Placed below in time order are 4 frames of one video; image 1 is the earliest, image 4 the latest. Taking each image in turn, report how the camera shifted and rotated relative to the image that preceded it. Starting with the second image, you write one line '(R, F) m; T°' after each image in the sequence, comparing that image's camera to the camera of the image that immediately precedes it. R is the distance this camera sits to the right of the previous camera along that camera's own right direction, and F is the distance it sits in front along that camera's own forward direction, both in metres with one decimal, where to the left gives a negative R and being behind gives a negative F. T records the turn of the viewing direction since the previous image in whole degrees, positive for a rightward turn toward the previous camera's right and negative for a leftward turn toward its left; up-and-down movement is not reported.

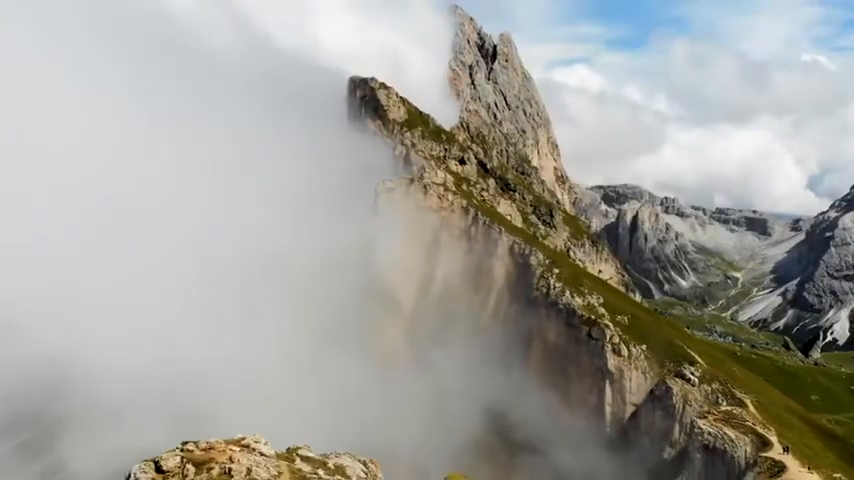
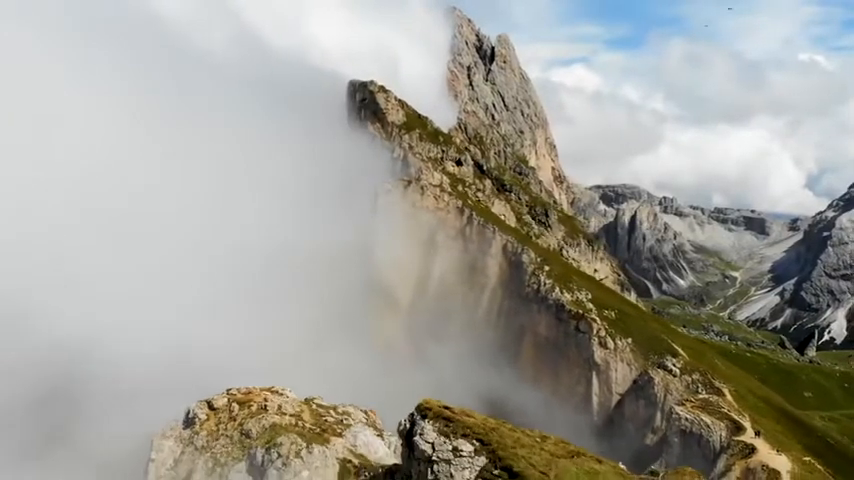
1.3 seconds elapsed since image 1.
(+0.6, -7.3) m; 0°
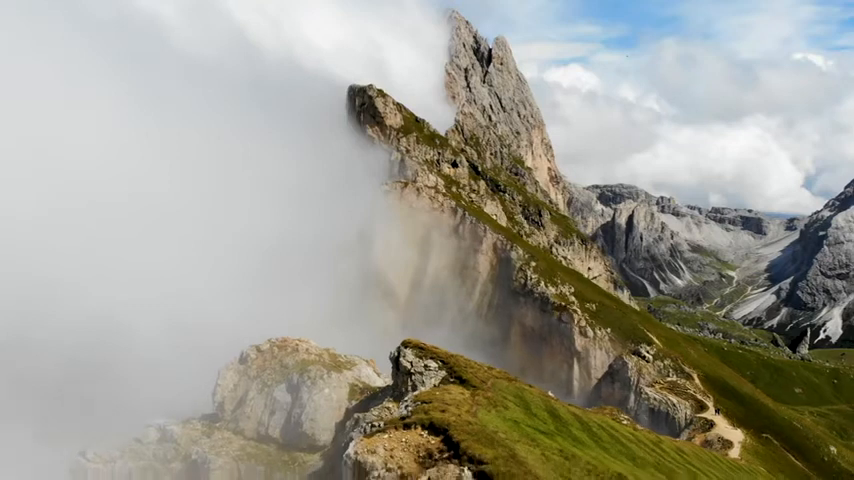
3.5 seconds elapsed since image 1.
(+0.9, -12.2) m; 0°
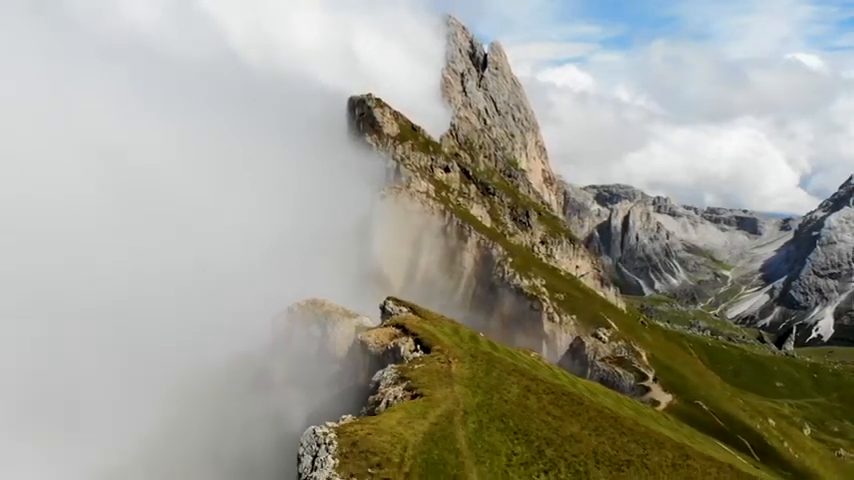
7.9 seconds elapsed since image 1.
(+2.0, -25.7) m; 0°
